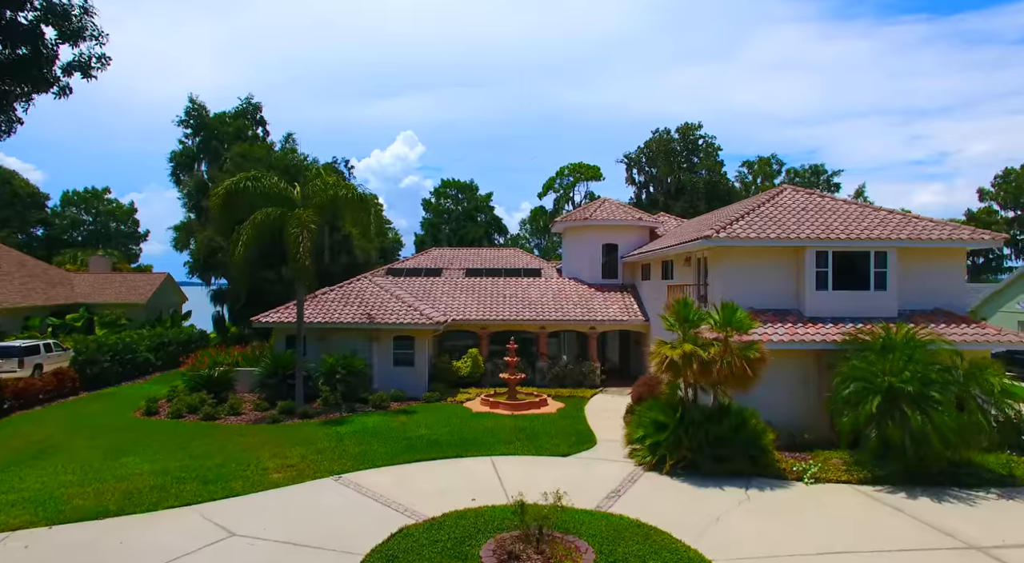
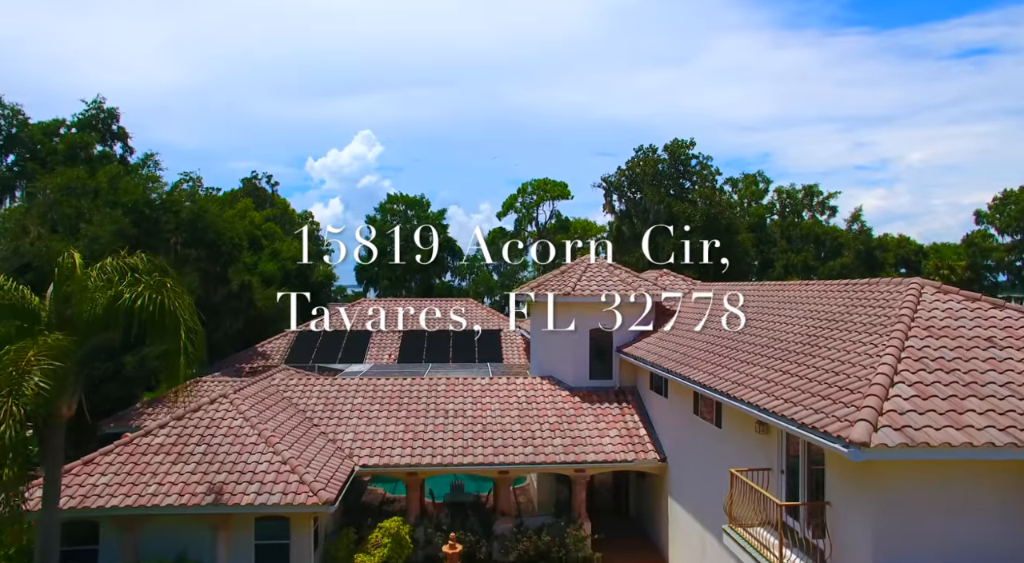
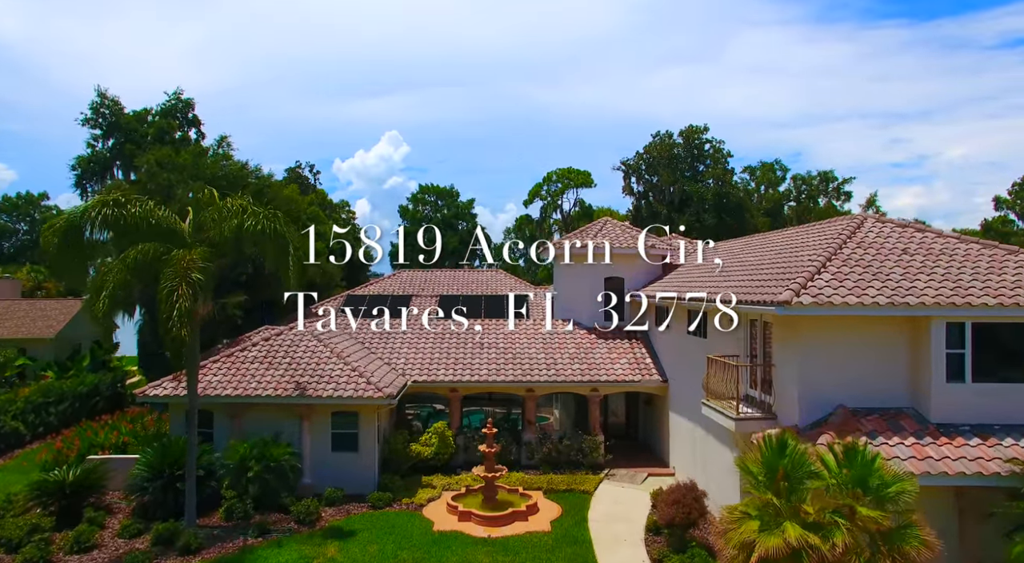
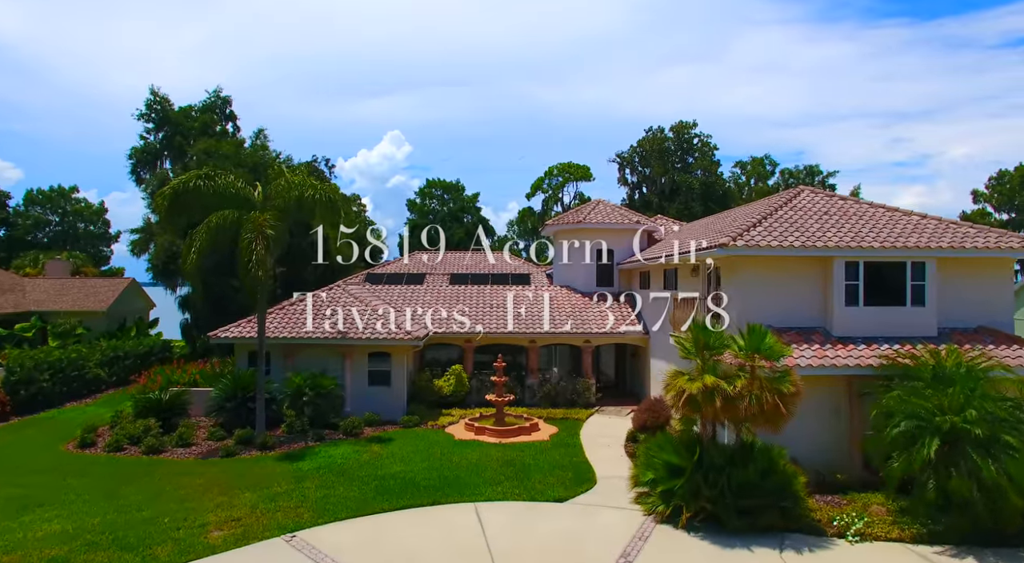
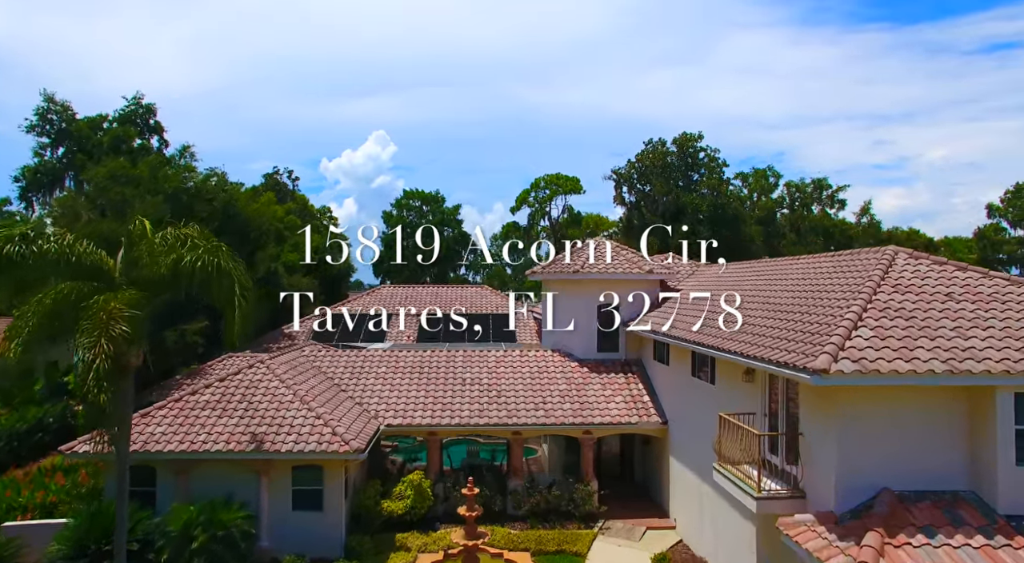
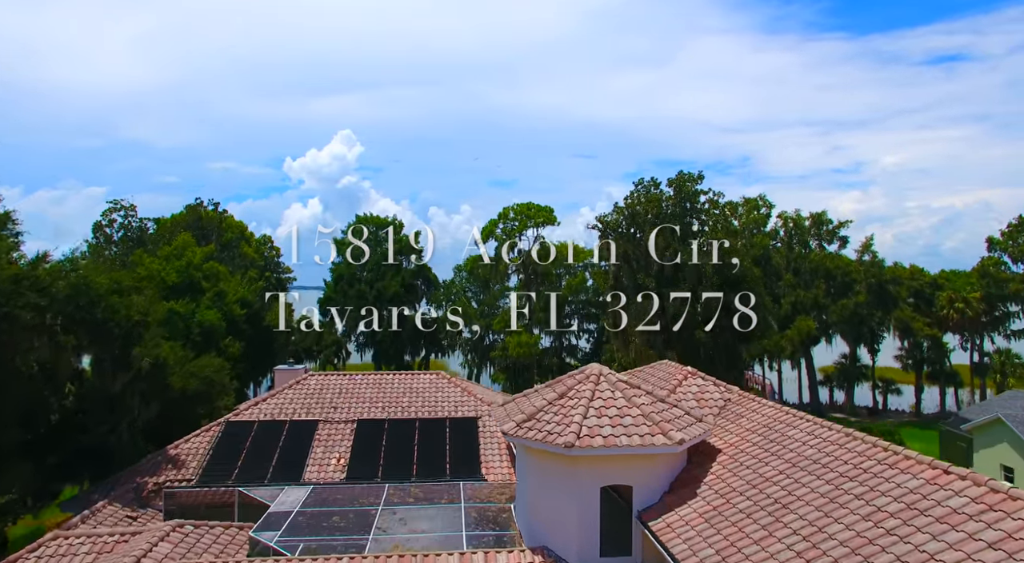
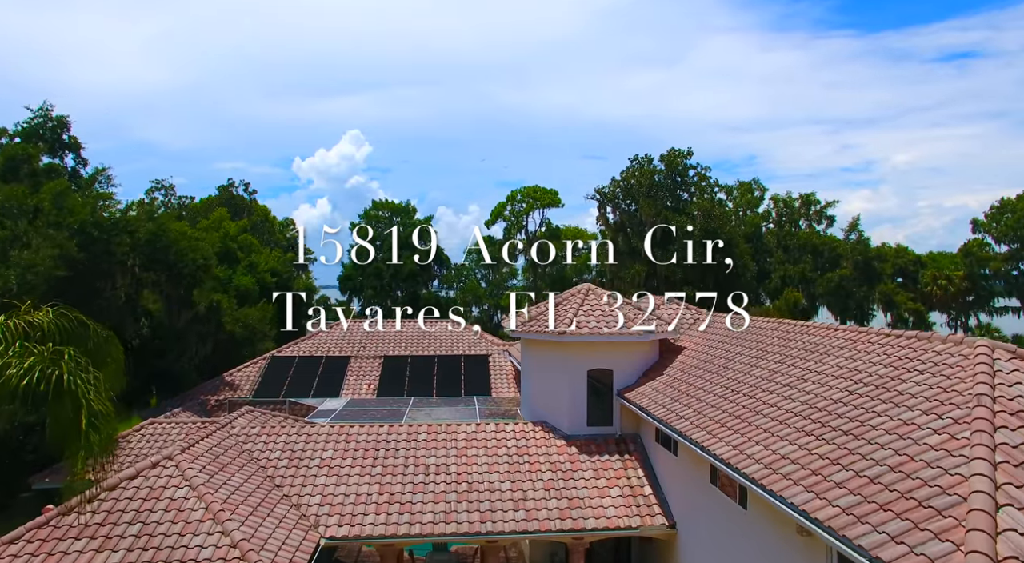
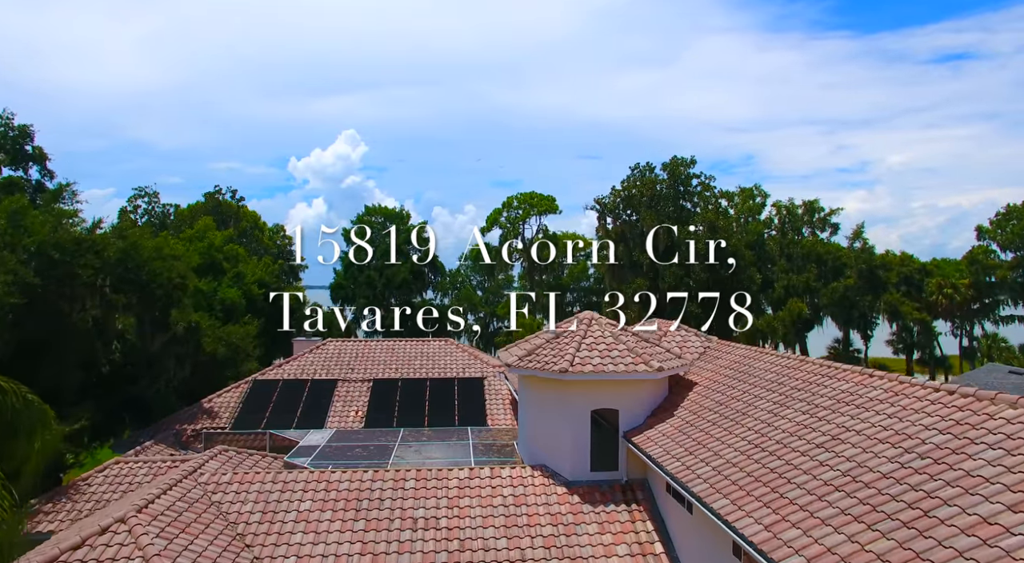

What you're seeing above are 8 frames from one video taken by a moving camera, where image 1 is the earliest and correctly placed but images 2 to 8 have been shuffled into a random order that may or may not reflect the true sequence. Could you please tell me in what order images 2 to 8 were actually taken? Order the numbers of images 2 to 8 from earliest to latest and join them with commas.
4, 3, 5, 2, 7, 8, 6
